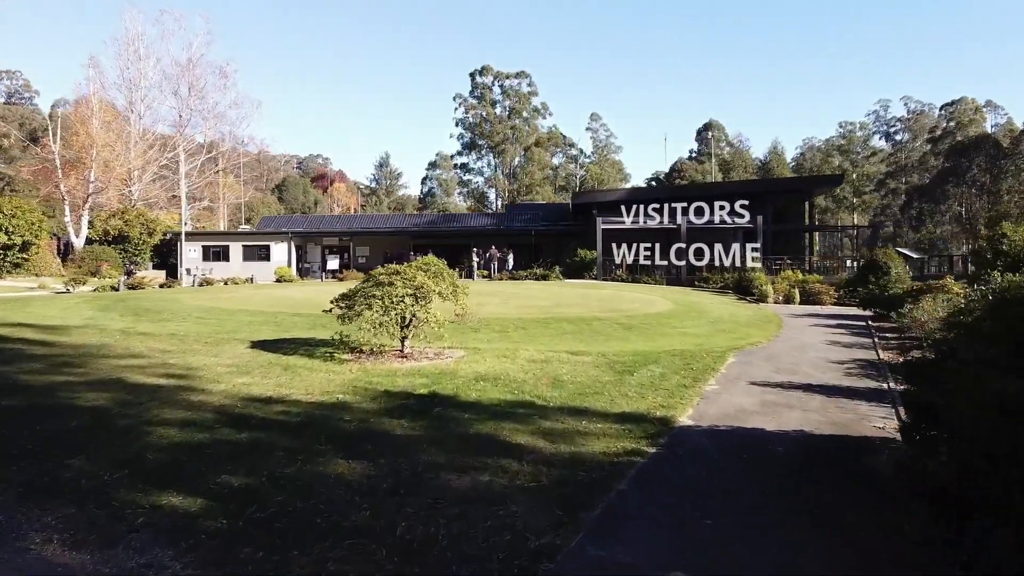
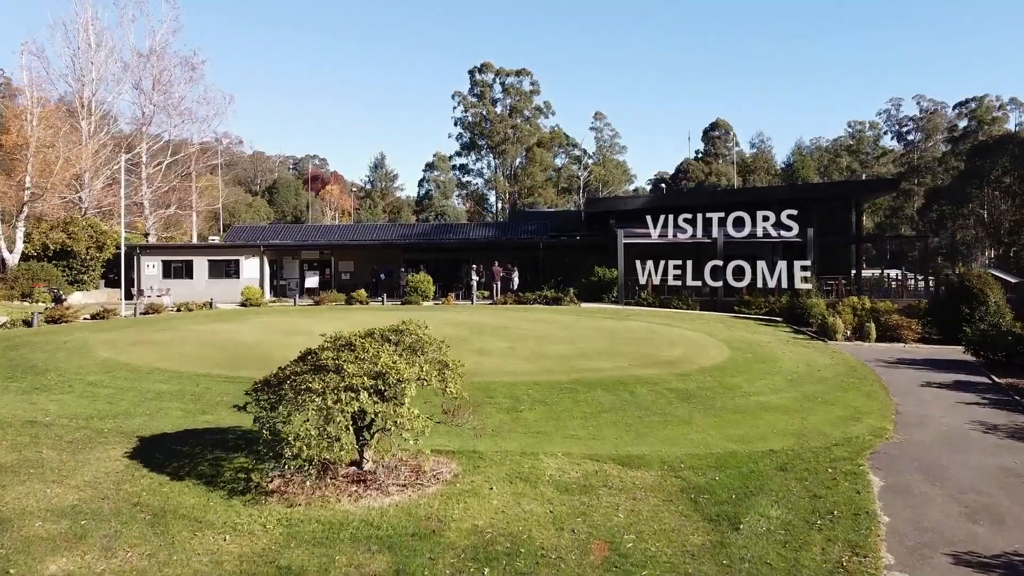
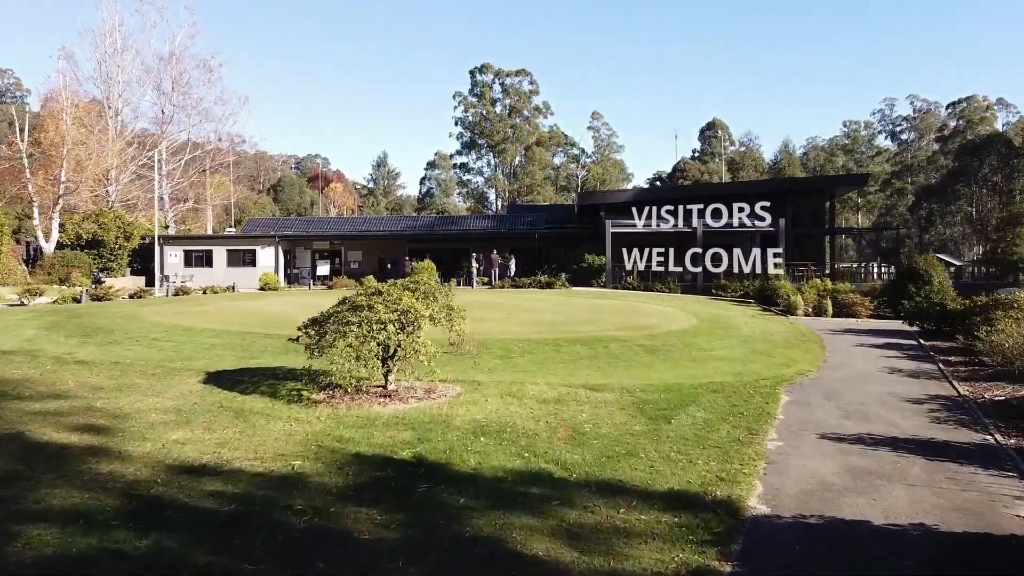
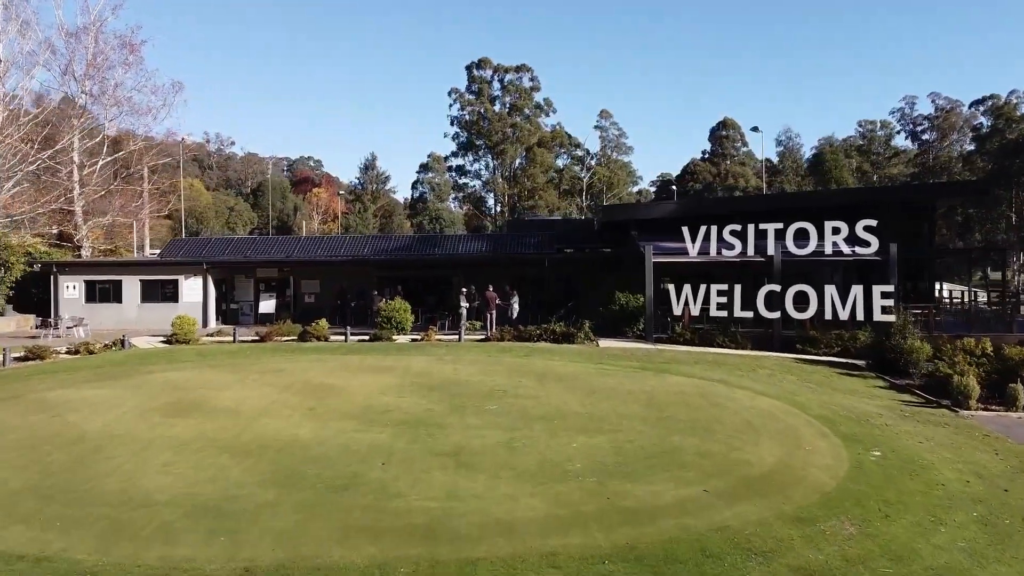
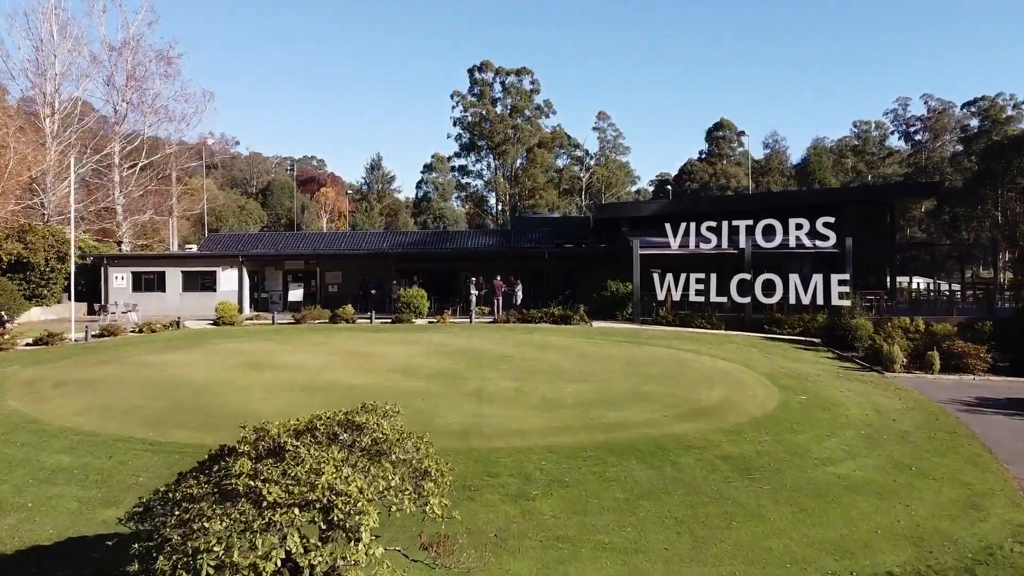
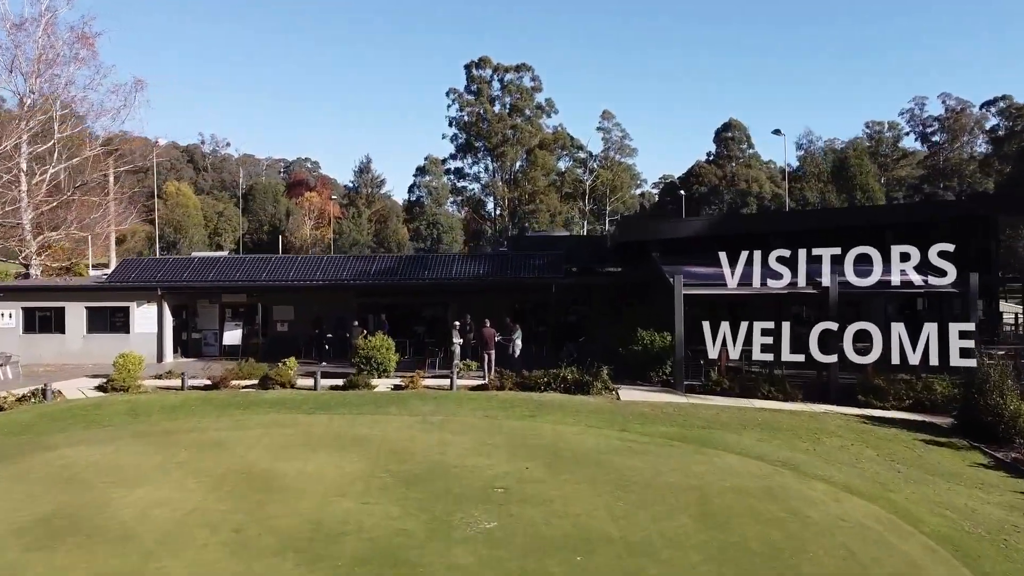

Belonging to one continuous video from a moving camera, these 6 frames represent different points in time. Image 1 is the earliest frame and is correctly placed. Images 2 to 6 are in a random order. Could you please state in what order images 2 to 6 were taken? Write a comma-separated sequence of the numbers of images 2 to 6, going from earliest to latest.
3, 2, 5, 4, 6
